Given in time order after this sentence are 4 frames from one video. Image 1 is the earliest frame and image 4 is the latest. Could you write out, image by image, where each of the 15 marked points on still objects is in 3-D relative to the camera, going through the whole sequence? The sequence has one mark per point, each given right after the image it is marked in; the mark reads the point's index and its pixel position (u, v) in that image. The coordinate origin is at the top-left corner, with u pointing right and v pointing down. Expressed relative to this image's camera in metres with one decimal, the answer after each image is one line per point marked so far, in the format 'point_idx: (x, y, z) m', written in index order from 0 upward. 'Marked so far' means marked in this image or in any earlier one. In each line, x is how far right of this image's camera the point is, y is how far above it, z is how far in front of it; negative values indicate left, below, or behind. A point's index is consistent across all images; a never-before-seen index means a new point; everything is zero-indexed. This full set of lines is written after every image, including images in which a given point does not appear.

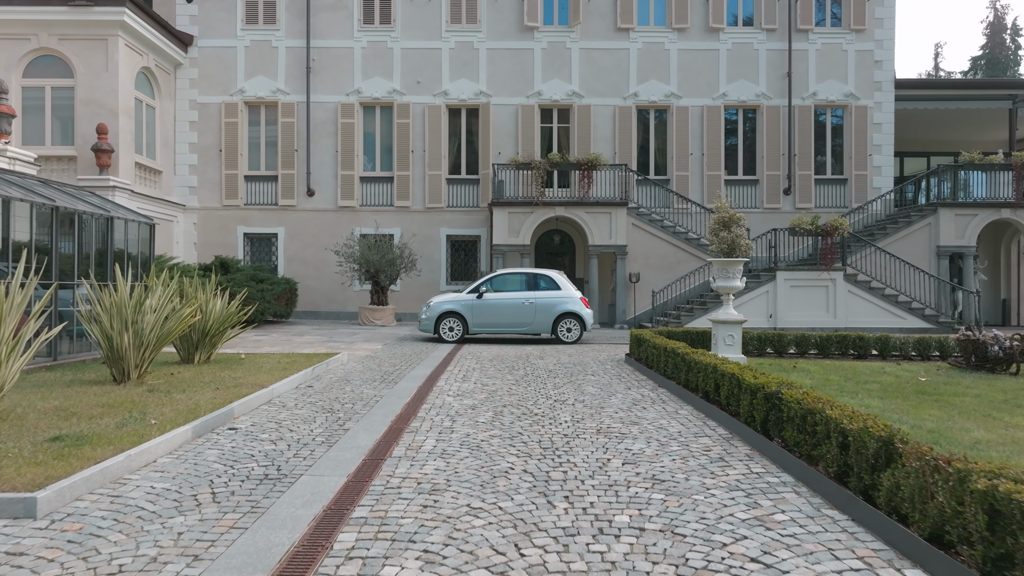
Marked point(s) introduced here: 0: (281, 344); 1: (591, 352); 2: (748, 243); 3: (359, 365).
0: (-7.4, -1.8, +14.1) m
1: (+2.3, -1.9, +12.4) m
2: (+5.6, +1.0, +10.3) m
3: (-3.6, -1.9, +10.3) m
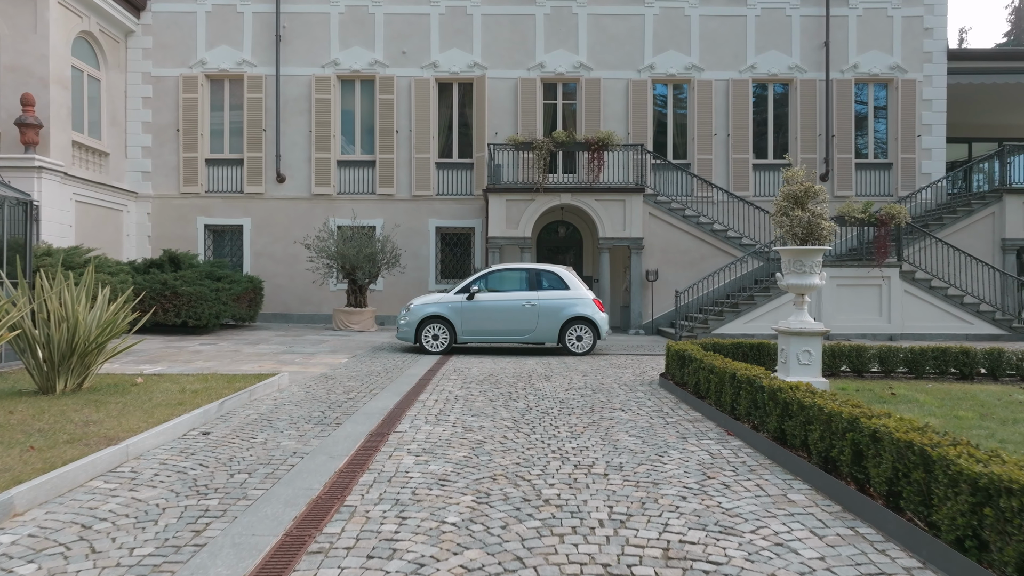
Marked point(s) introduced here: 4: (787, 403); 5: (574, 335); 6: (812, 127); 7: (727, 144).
0: (-7.5, -1.8, +11.3) m
1: (+2.2, -1.8, +9.7) m
2: (+5.5, +1.1, +7.6) m
3: (-3.7, -1.8, +7.6) m
4: (+3.0, -1.2, +4.8) m
5: (+1.8, -1.3, +12.4) m
6: (+13.3, +7.1, +19.4) m
7: (+9.6, +6.4, +19.5) m
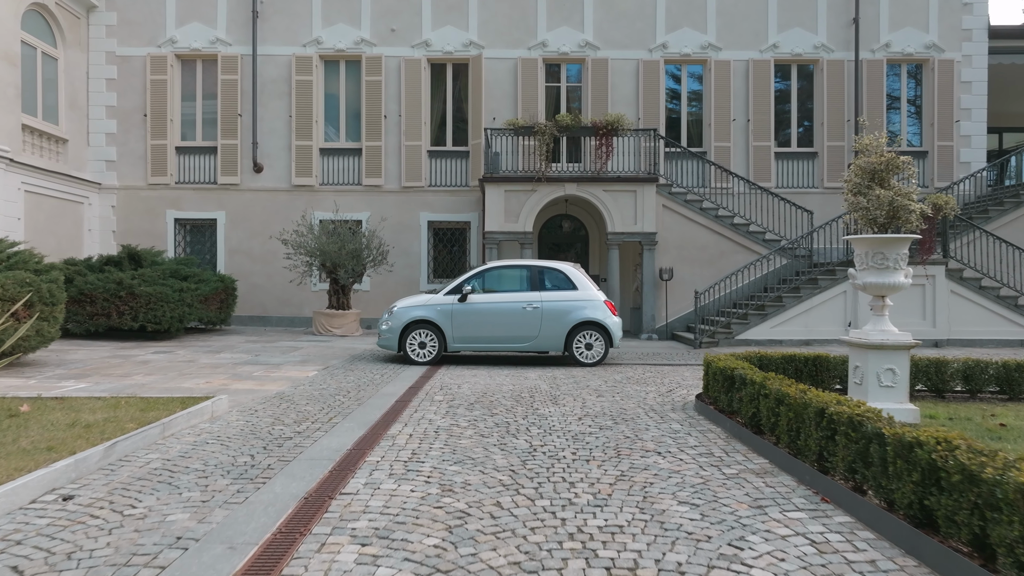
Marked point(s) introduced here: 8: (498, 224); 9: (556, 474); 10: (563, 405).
0: (-7.5, -1.8, +9.6) m
1: (+2.2, -1.8, +8.0) m
2: (+5.5, +1.1, +5.9) m
3: (-3.7, -1.8, +5.9) m
4: (+3.0, -1.2, +3.0) m
5: (+1.7, -1.3, +10.7) m
6: (+13.3, +7.1, +17.7) m
7: (+9.5, +6.4, +17.8) m
8: (-0.5, +2.3, +15.6) m
9: (+0.4, -1.8, +4.4) m
10: (+0.8, -1.8, +6.8) m
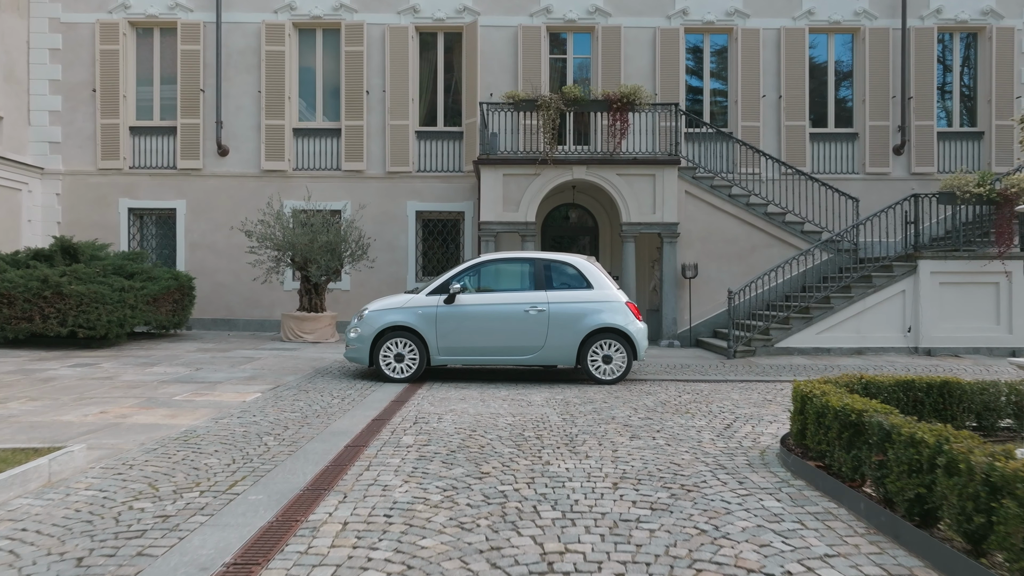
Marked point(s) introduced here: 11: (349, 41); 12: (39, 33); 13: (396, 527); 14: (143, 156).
0: (-7.5, -1.8, +7.5) m
1: (+2.2, -1.8, +5.8) m
2: (+5.5, +1.1, +3.8) m
3: (-3.7, -1.8, +3.7) m
4: (+2.9, -1.2, +0.9) m
5: (+1.7, -1.3, +8.6) m
6: (+13.3, +7.1, +15.6) m
7: (+9.5, +6.4, +15.7) m
8: (-0.5, +2.3, +13.4) m
9: (+0.4, -1.8, +2.2) m
10: (+0.8, -1.8, +4.7) m
11: (-5.8, +8.9, +15.7) m
12: (-16.9, +9.1, +15.7) m
13: (-0.9, -1.8, +3.4) m
14: (-13.3, +4.8, +15.8) m
